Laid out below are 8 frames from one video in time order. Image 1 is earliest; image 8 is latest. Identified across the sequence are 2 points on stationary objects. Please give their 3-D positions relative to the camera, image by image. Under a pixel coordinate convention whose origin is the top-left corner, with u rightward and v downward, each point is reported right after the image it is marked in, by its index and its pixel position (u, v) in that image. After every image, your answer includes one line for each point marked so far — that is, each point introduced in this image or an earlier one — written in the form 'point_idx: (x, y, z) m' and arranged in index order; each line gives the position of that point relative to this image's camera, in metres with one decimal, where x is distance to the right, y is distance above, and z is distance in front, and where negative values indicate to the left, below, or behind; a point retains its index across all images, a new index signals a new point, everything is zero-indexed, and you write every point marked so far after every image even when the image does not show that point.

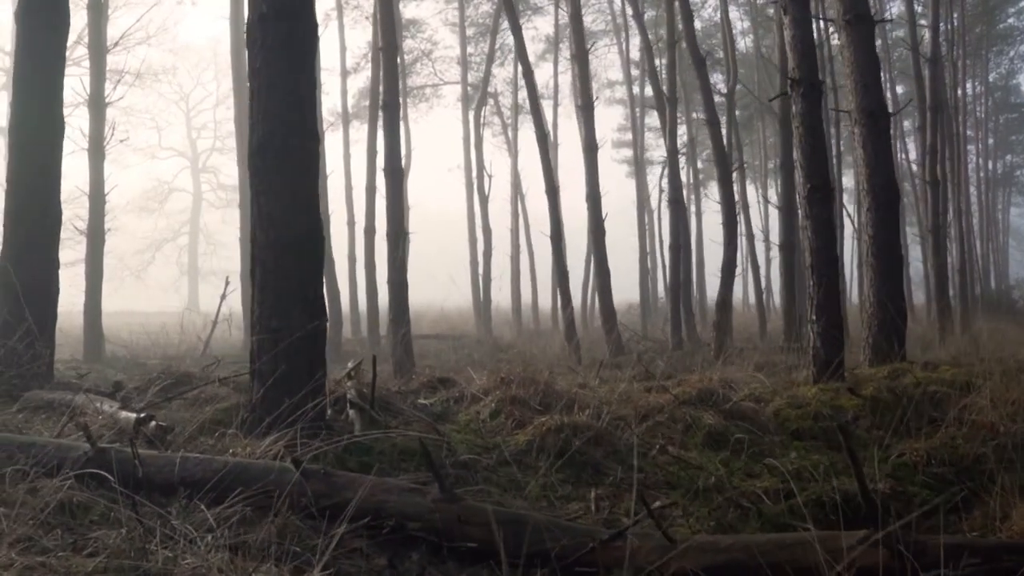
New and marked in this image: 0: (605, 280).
0: (+2.0, +0.2, +18.7) m
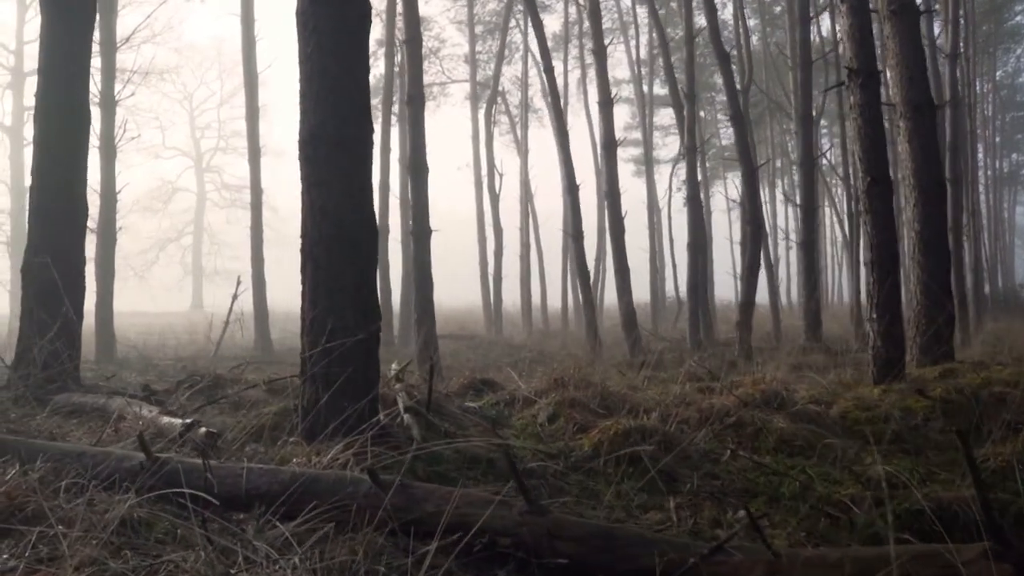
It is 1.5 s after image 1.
0: (+2.4, +0.3, +18.3) m
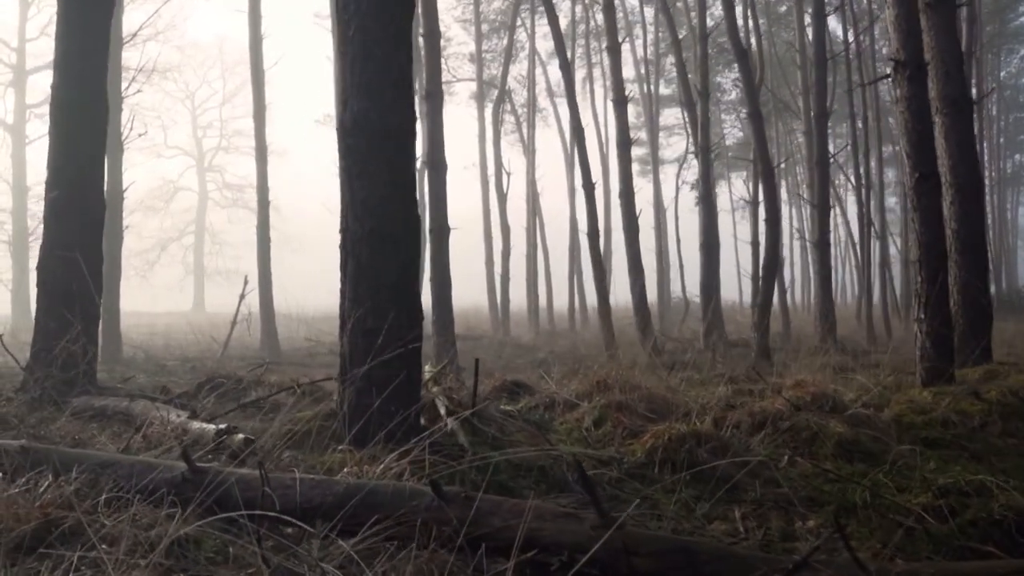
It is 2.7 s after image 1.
0: (+2.7, +0.3, +18.1) m
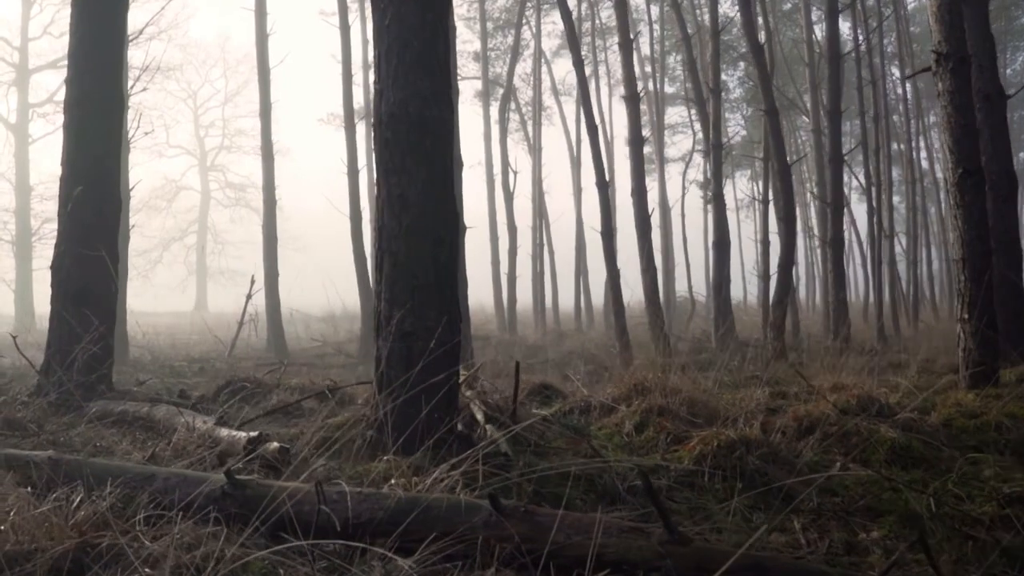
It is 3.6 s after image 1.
0: (+2.9, +0.3, +17.8) m
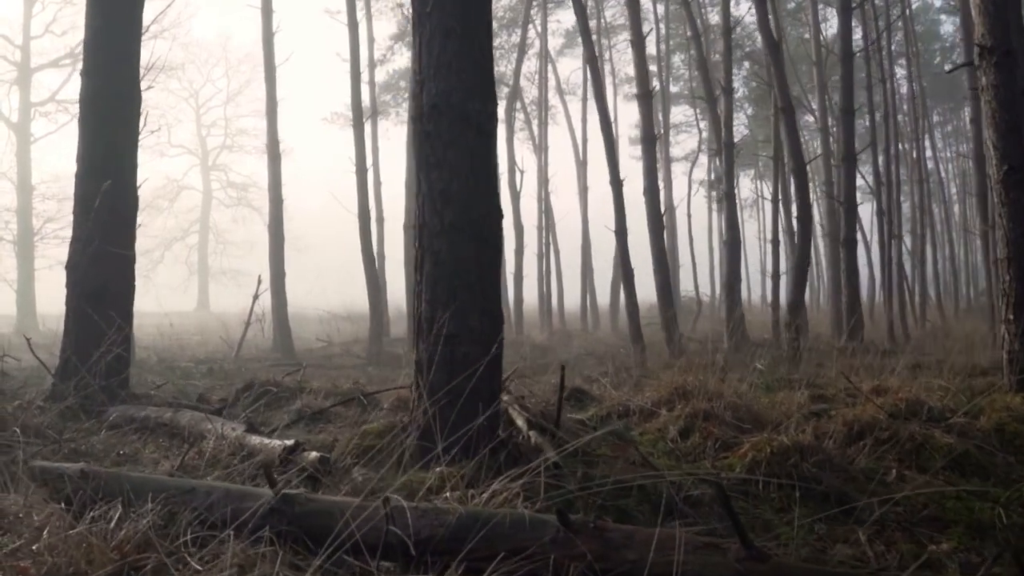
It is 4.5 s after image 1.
0: (+3.2, +0.3, +17.6) m
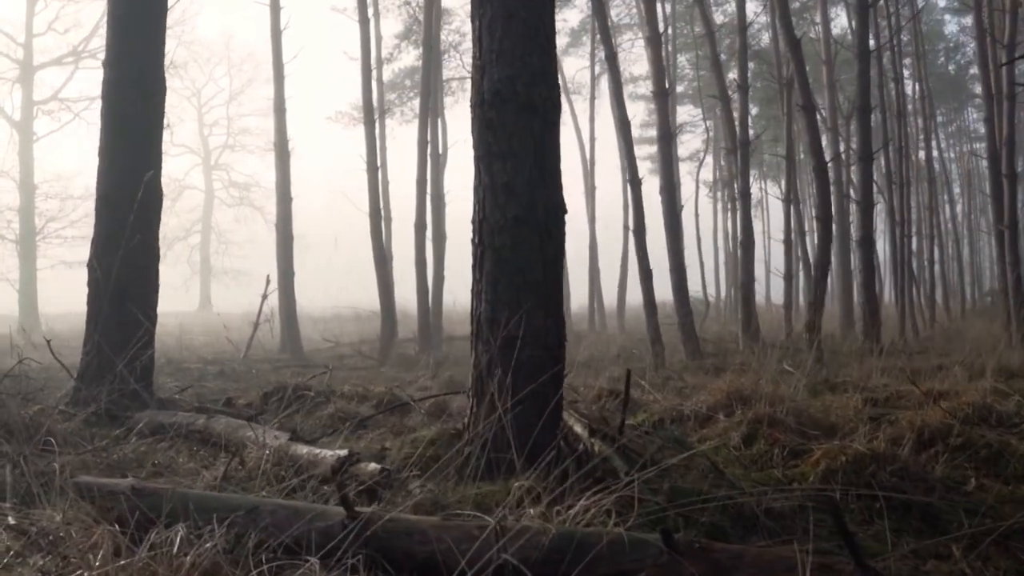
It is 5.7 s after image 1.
0: (+3.5, +0.3, +17.3) m
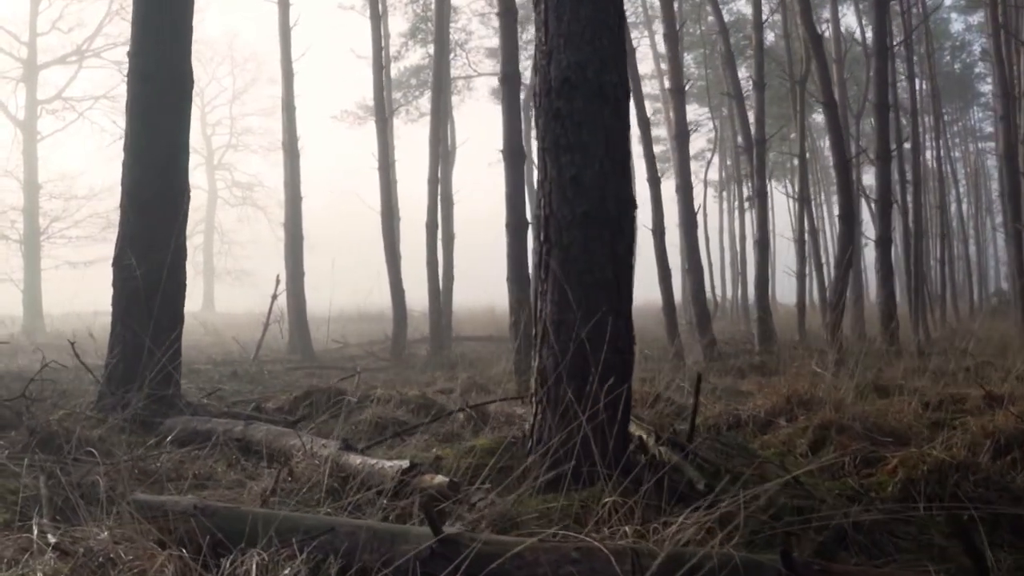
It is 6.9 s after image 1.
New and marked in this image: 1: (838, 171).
0: (+3.8, +0.3, +17.1) m
1: (+6.3, +2.3, +16.4) m
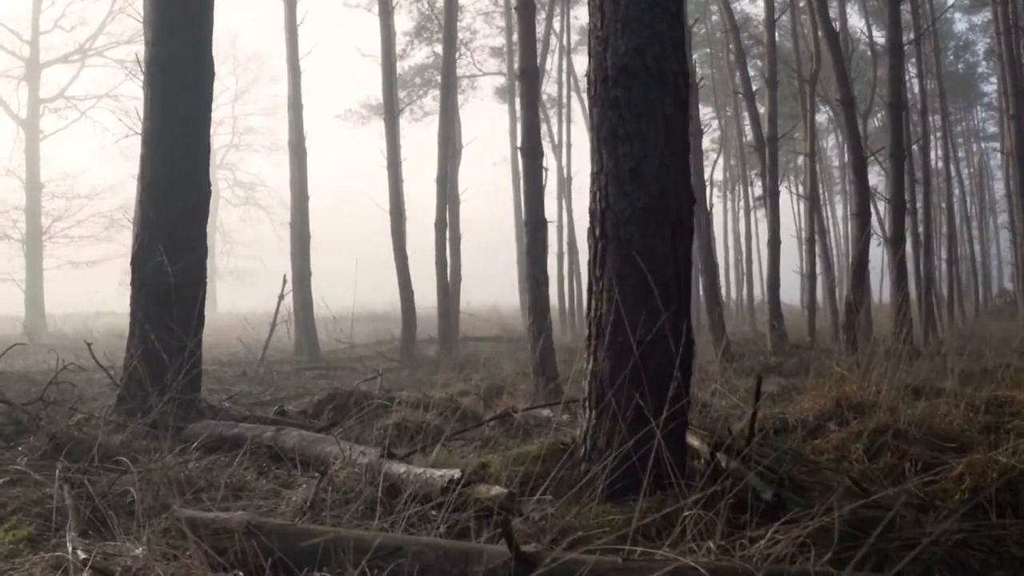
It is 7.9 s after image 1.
0: (+4.0, +0.3, +16.9) m
1: (+6.5, +2.3, +16.1) m
